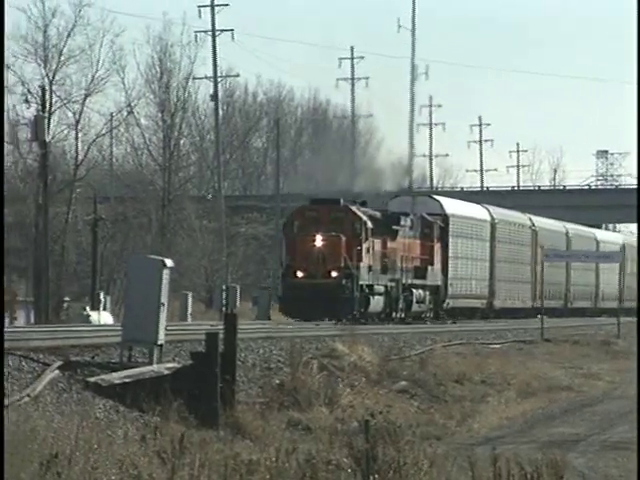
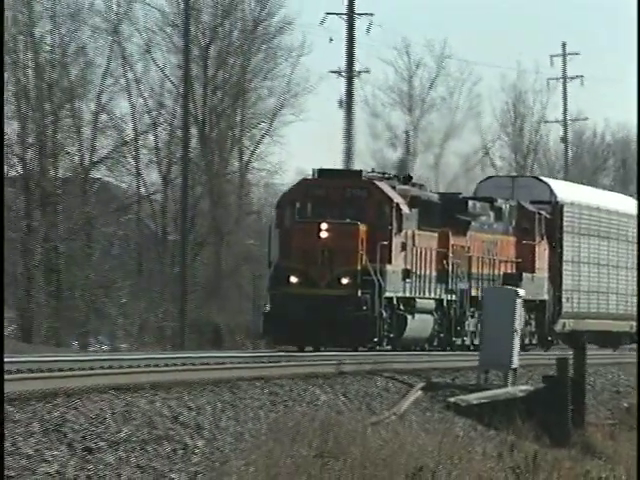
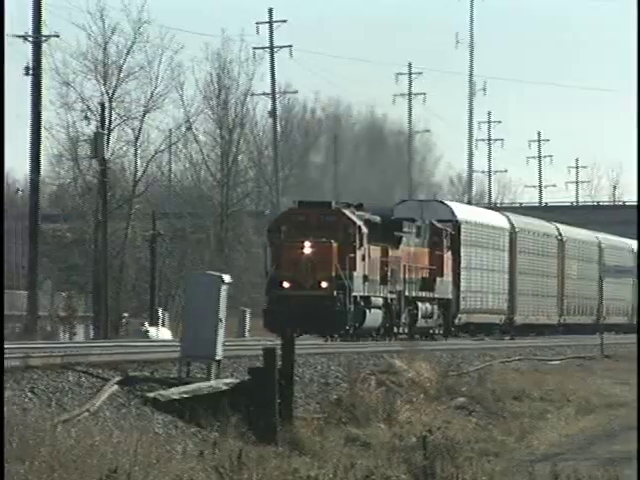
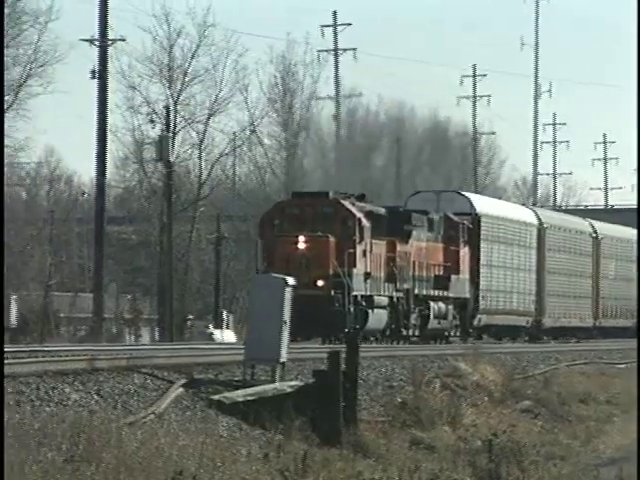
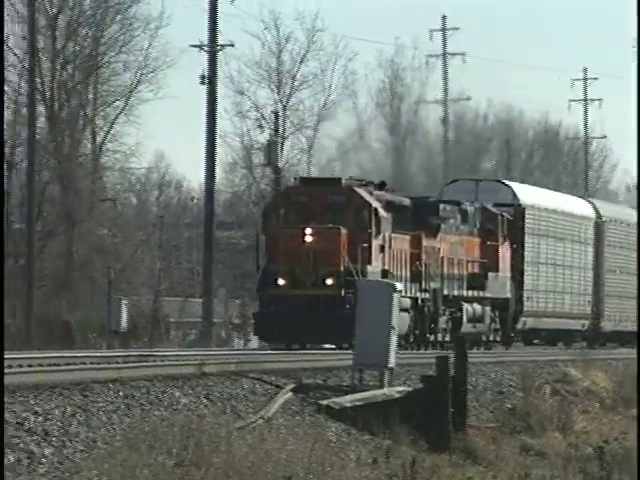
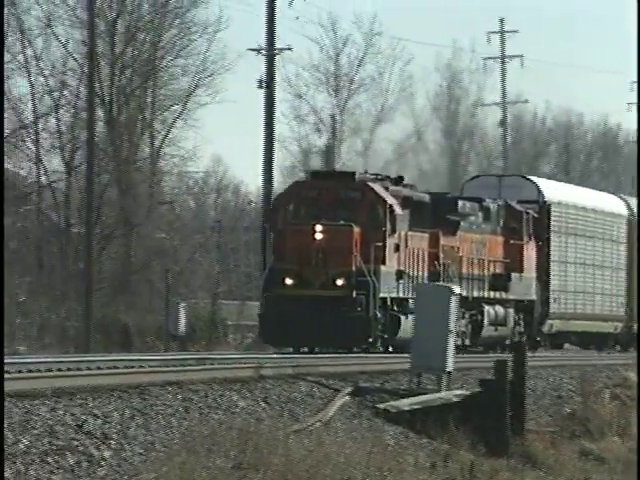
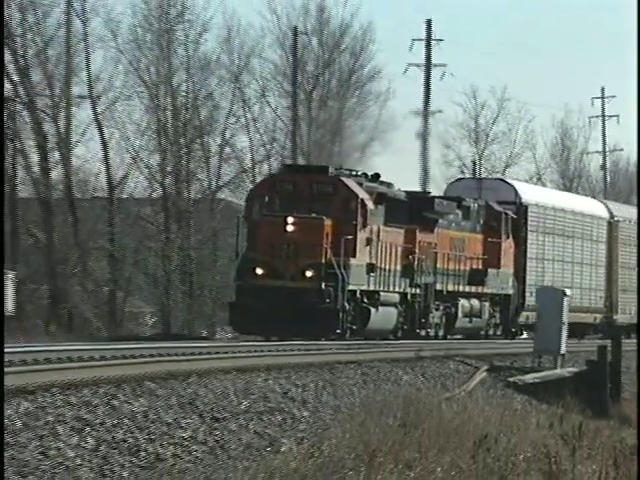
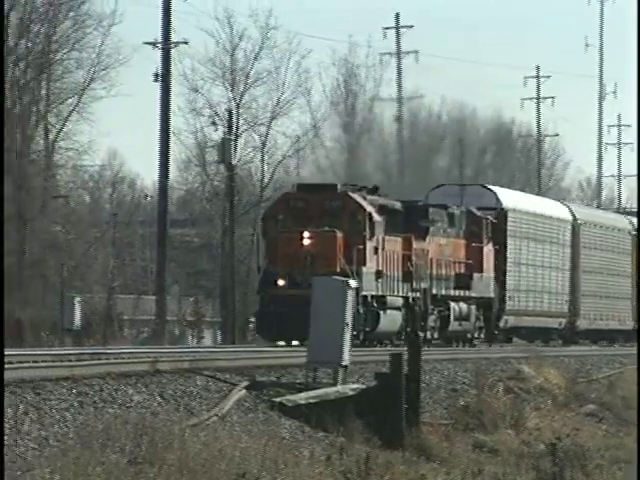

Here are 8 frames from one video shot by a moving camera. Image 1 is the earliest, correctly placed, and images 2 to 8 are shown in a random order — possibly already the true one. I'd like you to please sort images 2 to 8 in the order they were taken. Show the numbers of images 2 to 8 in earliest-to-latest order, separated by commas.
3, 4, 8, 5, 6, 2, 7
